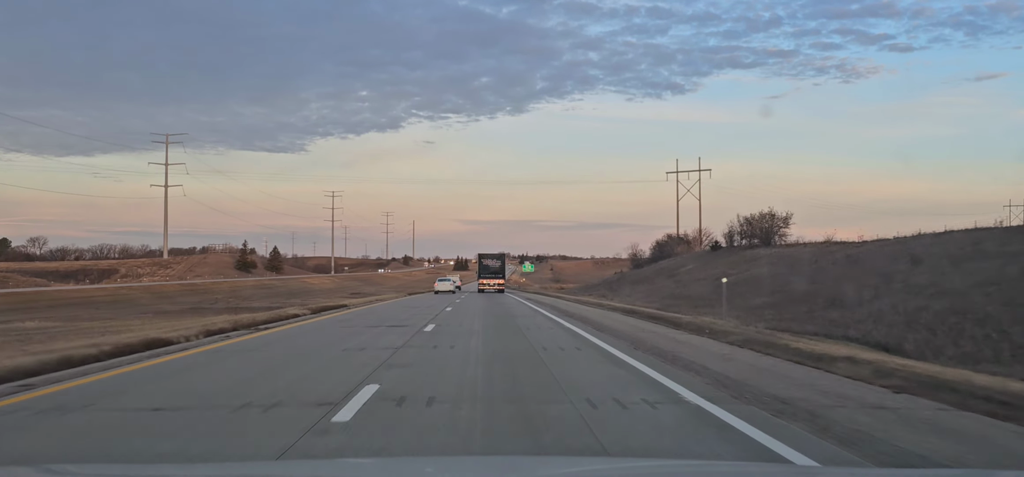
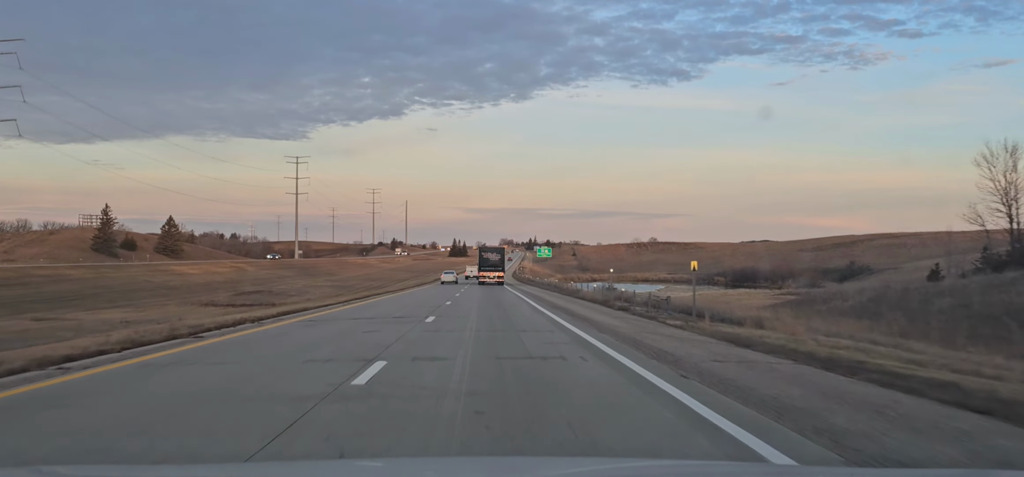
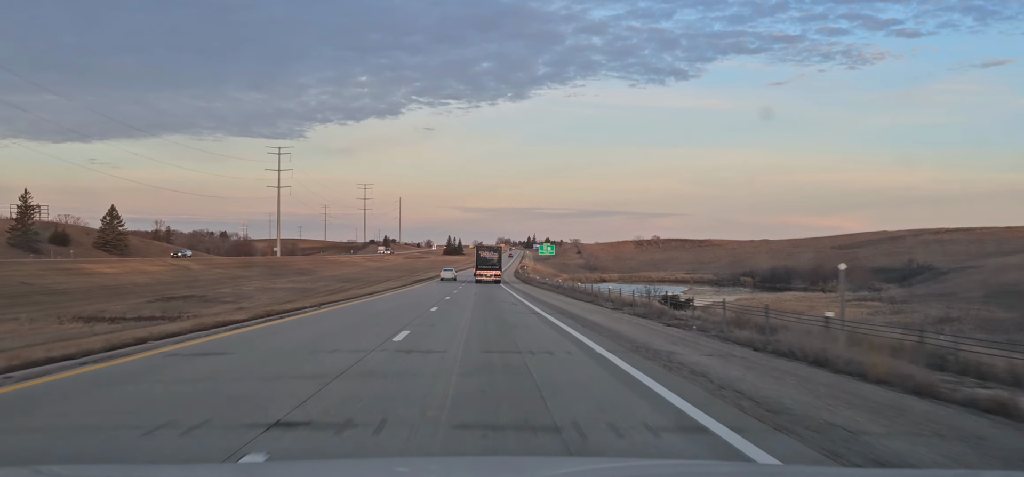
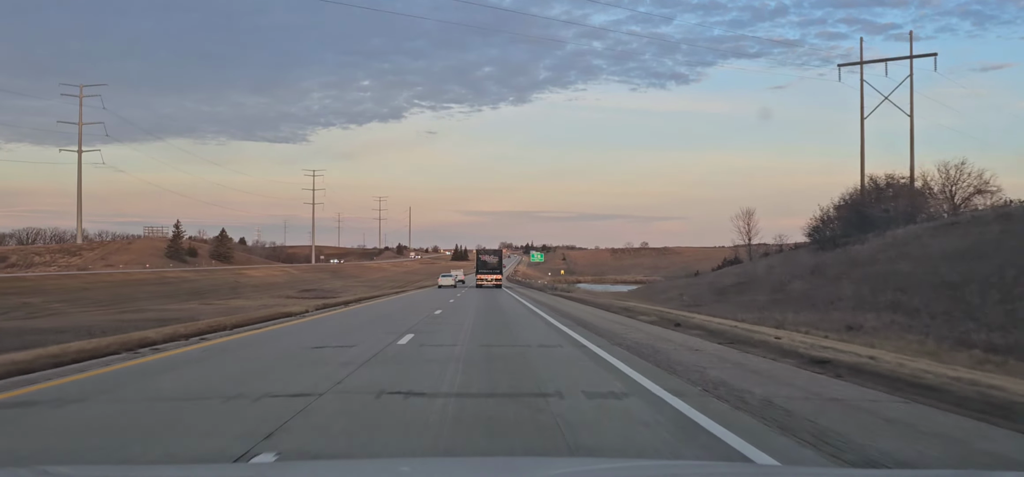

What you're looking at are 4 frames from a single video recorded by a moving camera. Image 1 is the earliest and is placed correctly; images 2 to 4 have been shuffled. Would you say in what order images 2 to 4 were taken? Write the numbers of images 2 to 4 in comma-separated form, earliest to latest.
4, 2, 3
